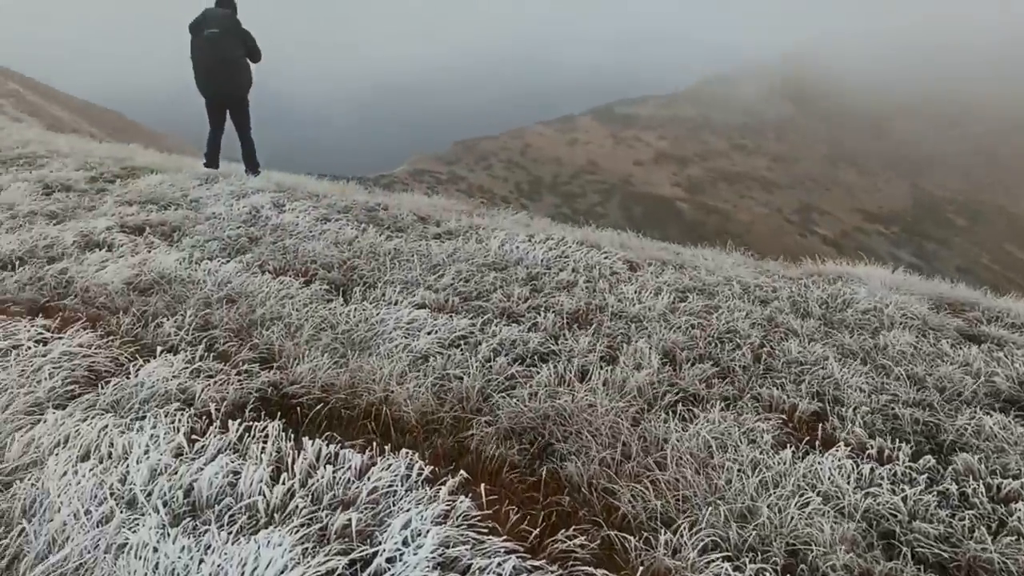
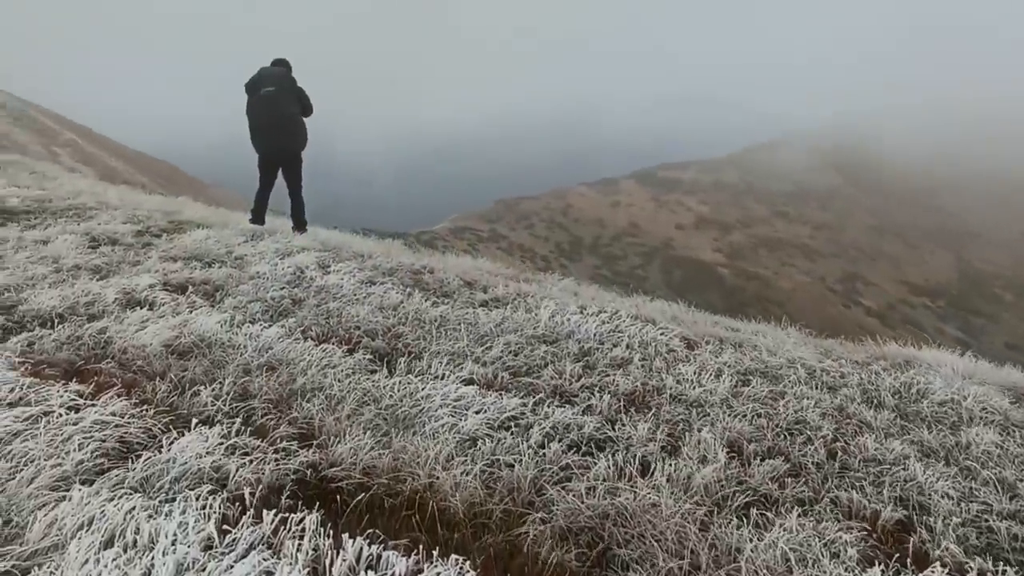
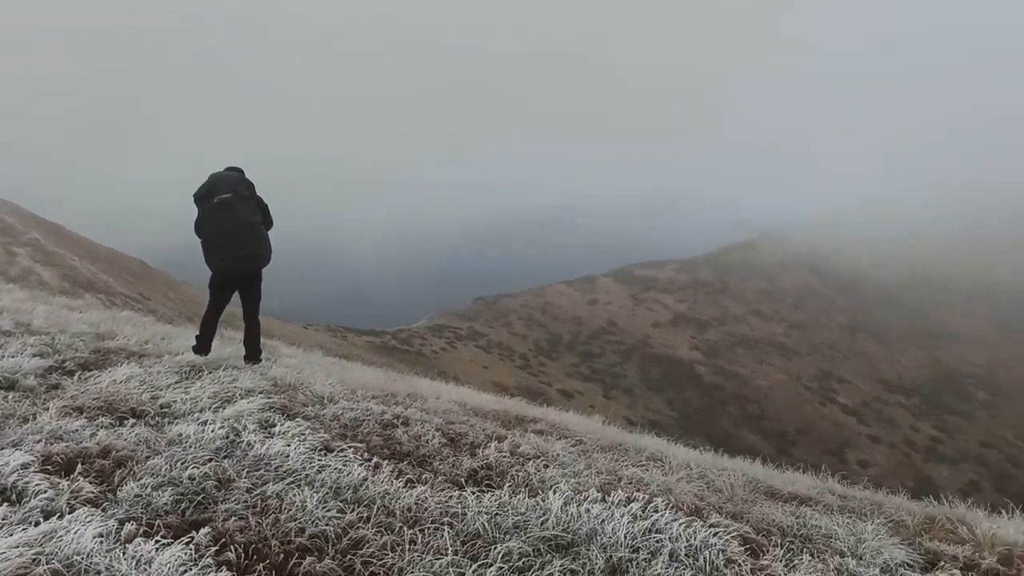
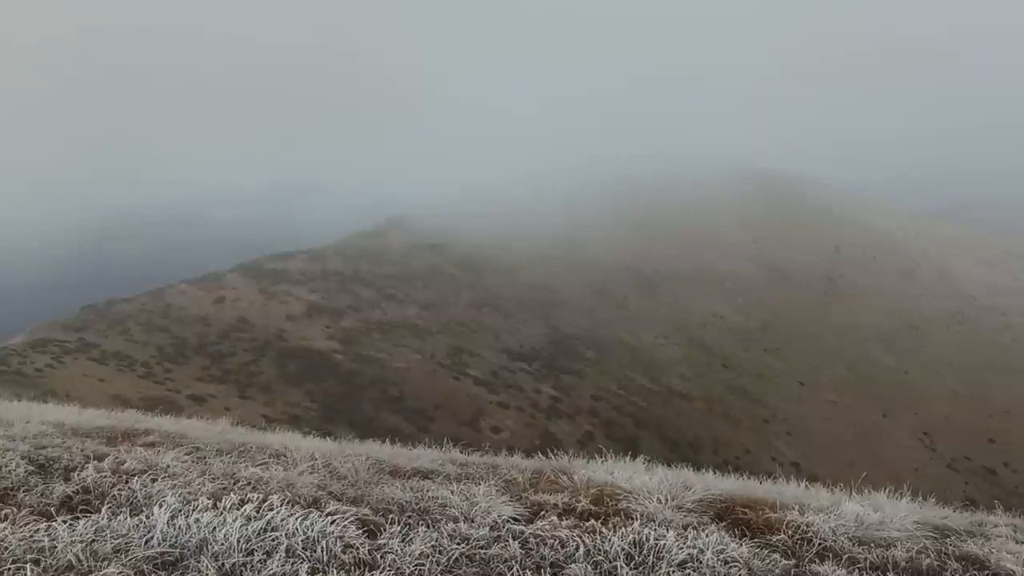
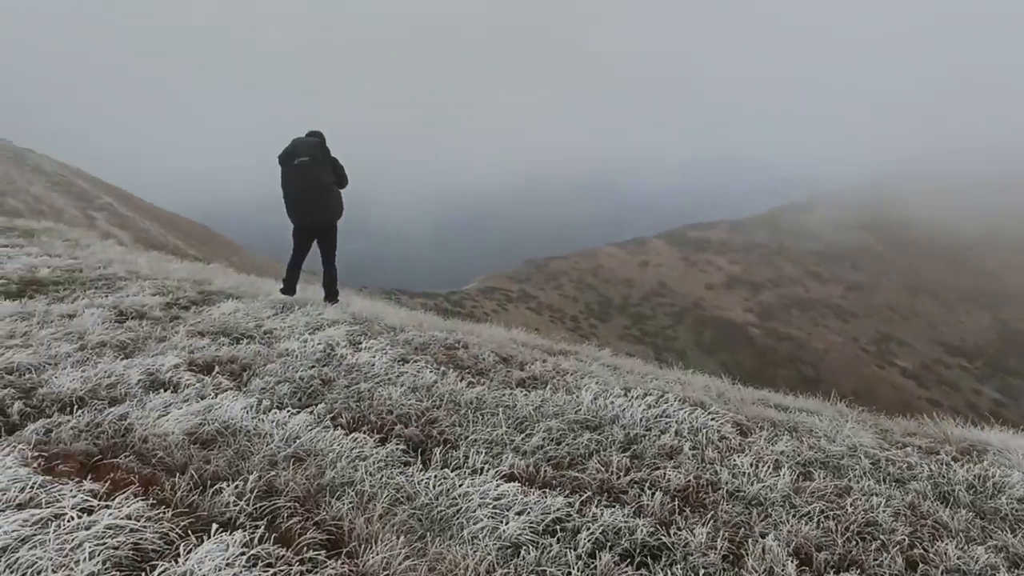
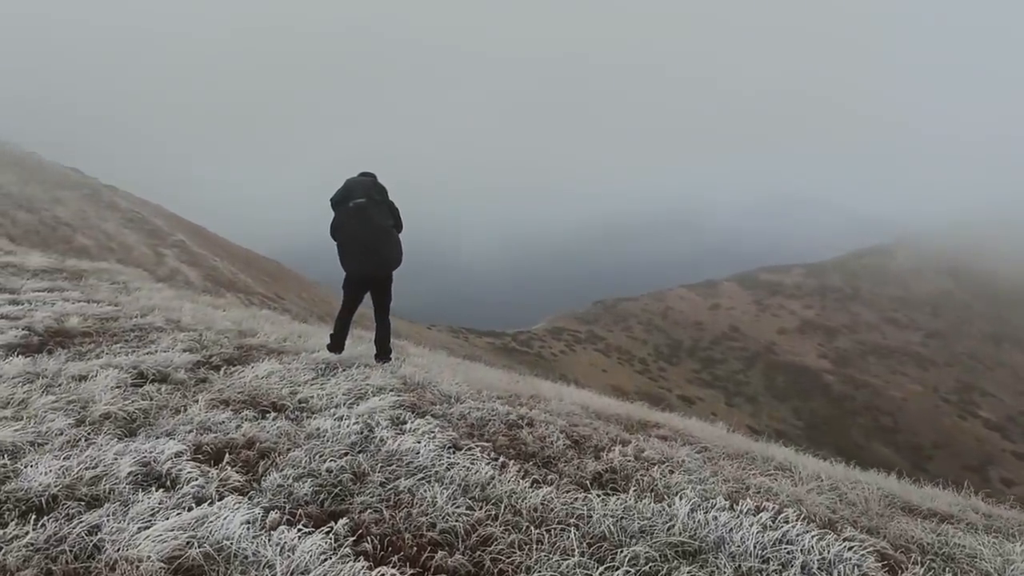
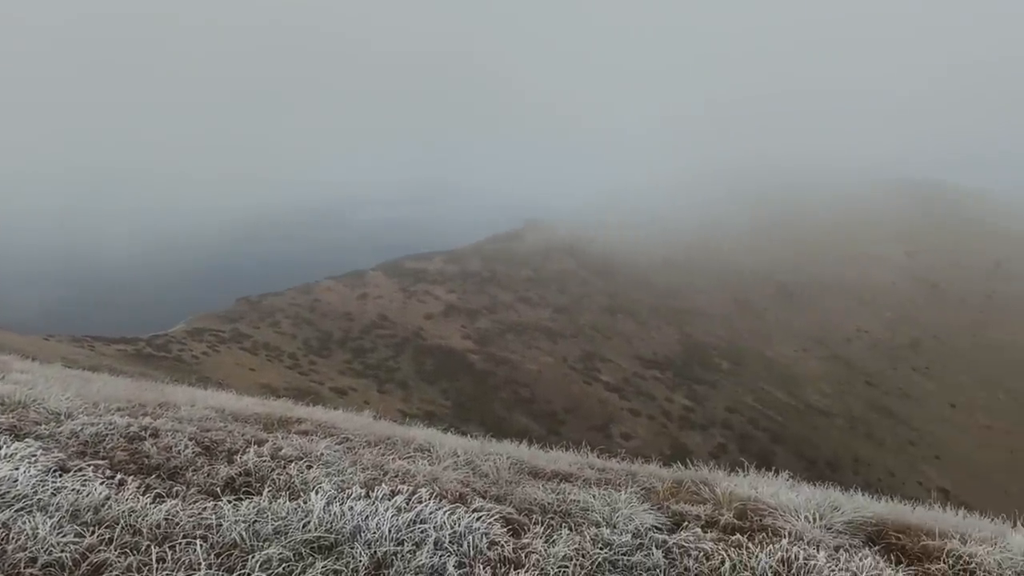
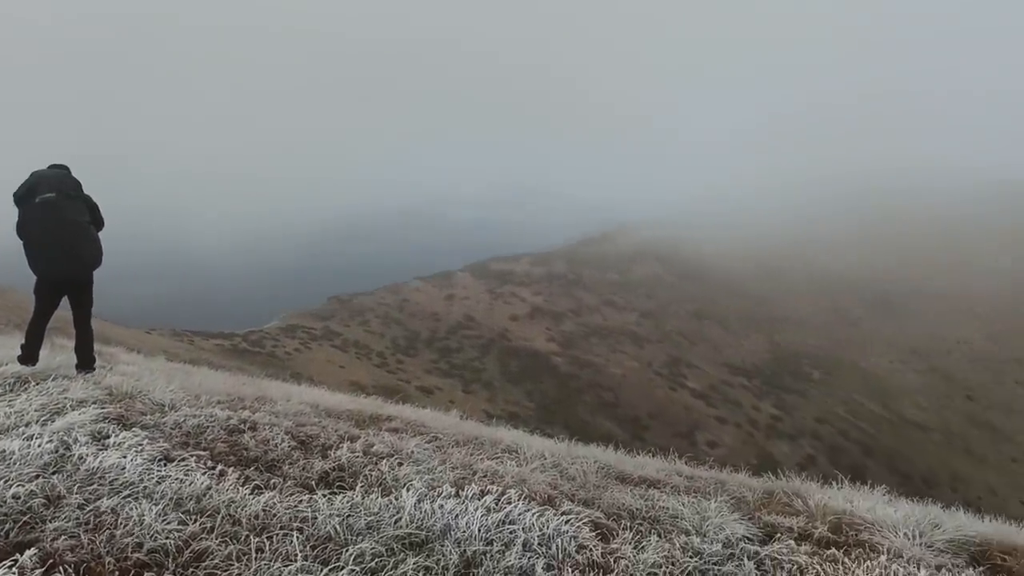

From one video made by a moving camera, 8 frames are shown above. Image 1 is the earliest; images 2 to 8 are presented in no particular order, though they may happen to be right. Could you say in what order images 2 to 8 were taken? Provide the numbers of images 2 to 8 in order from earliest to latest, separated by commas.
2, 5, 6, 3, 8, 7, 4
